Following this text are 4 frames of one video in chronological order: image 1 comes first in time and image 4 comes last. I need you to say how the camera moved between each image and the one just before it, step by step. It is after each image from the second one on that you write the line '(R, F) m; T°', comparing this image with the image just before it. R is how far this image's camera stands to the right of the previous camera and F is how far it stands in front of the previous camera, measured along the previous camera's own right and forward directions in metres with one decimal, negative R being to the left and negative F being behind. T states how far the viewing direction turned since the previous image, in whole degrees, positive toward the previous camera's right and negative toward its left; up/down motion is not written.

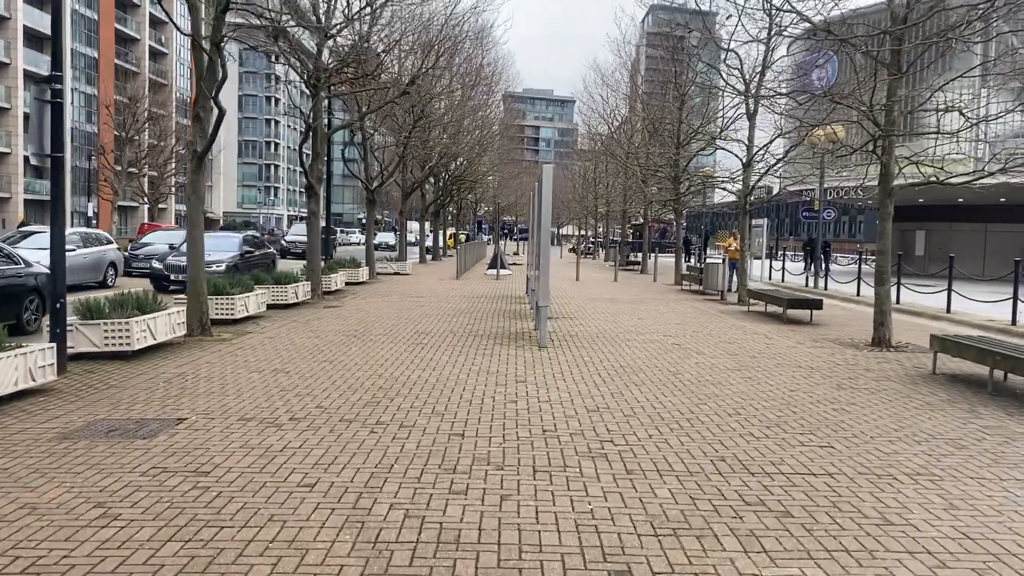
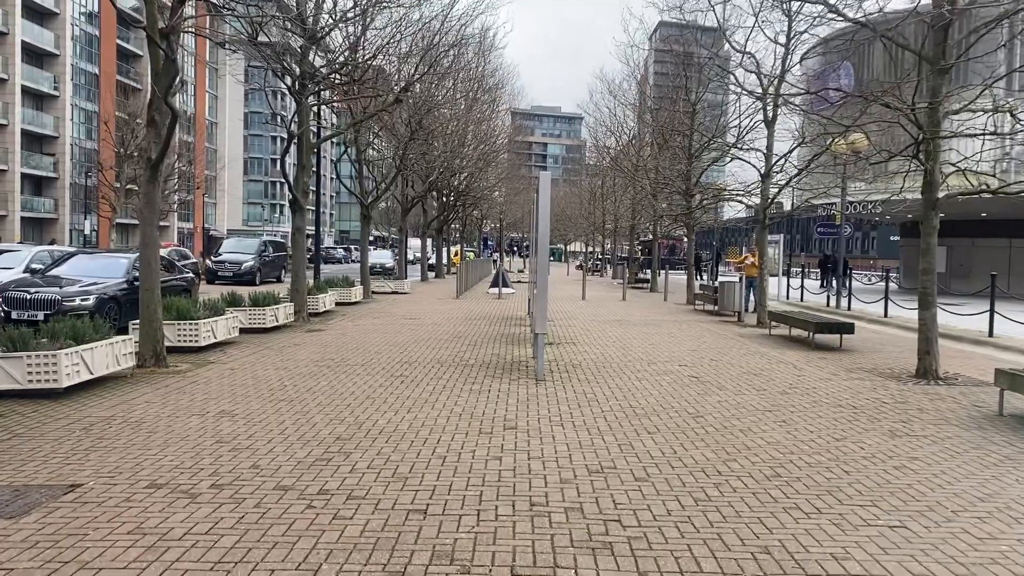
(+0.2, +1.4) m; -1°
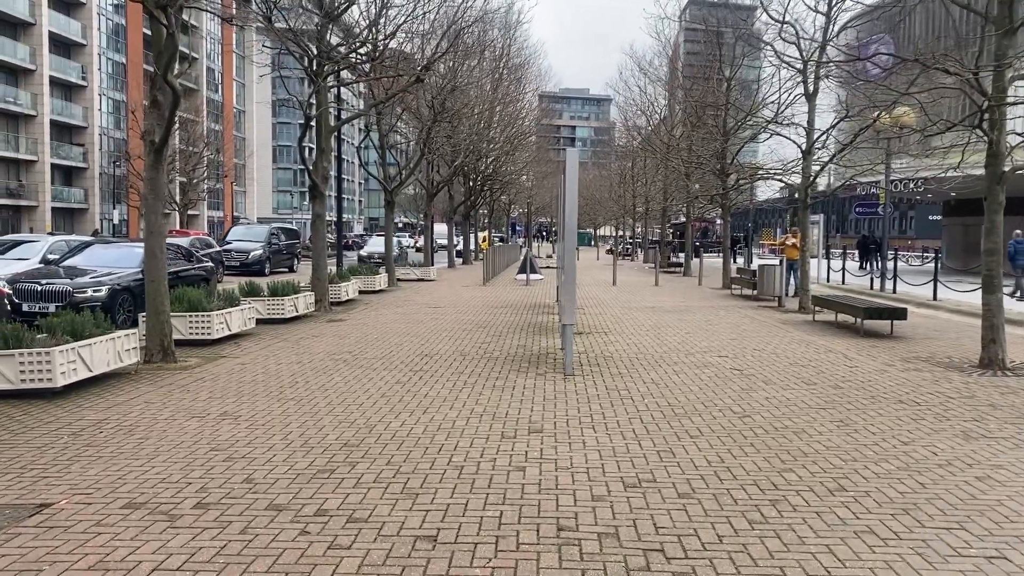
(0.0, +0.7) m; -2°
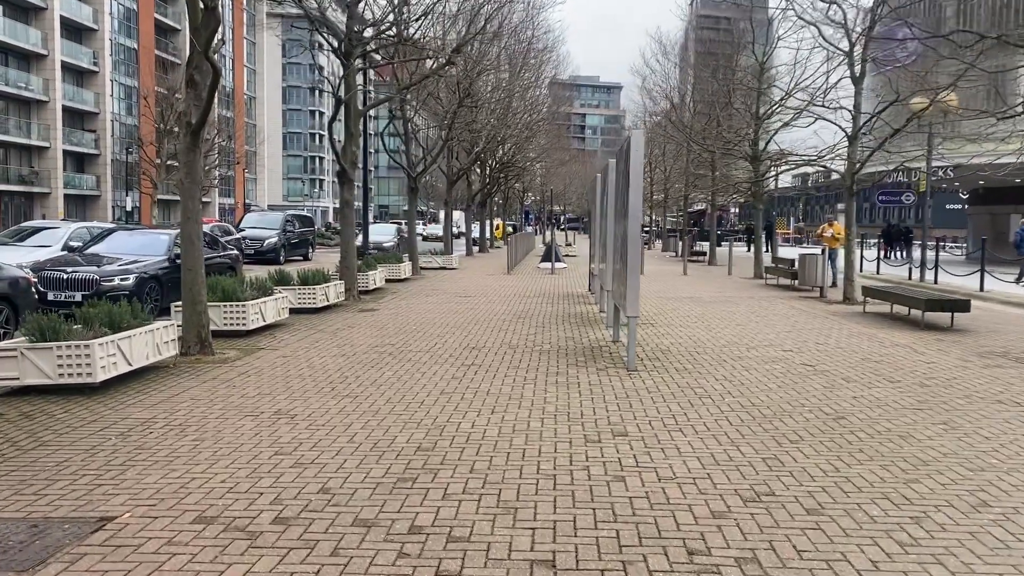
(-0.5, +0.5) m; 0°
